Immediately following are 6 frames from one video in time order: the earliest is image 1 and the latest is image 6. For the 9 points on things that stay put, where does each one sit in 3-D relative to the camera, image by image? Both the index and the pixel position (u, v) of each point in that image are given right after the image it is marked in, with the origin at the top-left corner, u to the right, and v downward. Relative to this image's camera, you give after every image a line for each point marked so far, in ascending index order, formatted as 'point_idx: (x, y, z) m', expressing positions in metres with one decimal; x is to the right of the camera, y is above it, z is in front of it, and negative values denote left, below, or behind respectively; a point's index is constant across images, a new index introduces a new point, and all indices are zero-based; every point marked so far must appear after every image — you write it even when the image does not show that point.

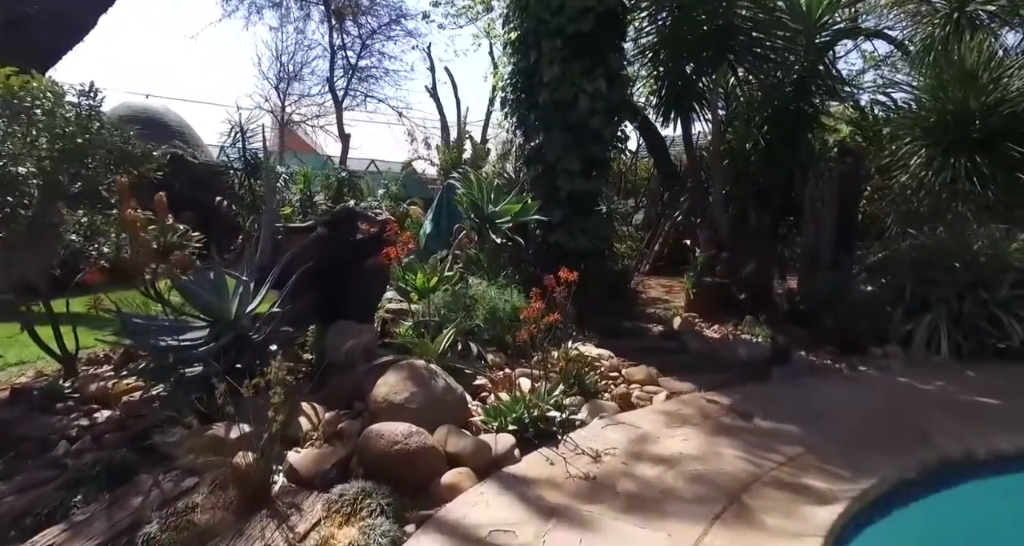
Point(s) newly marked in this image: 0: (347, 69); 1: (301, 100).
0: (-3.5, +4.3, +13.4) m
1: (-5.1, +4.1, +15.3) m
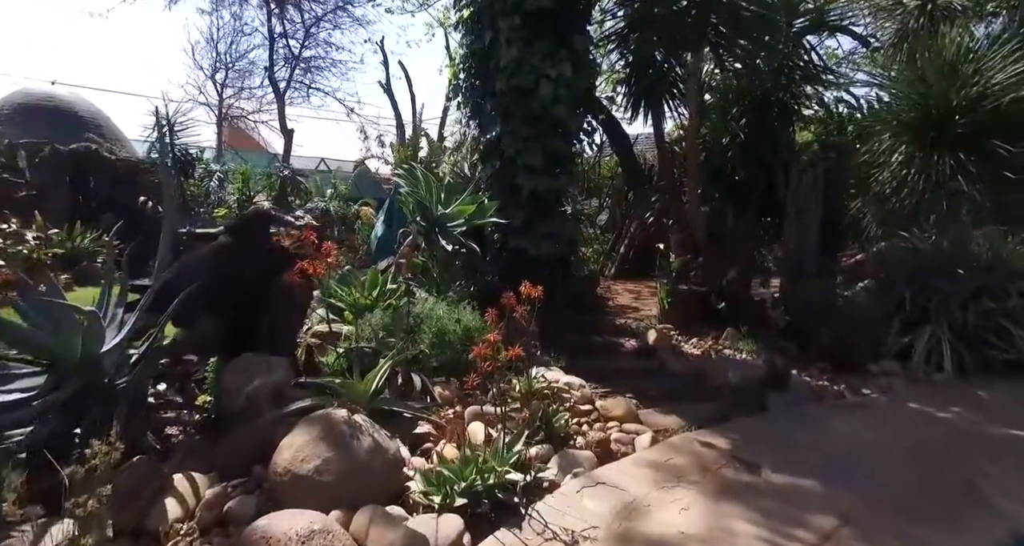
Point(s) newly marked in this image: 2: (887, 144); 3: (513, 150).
0: (-4.4, +4.2, +12.5) m
1: (-6.1, +4.0, +14.3) m
2: (+3.7, +1.3, +6.3) m
3: (0.0, +1.0, +5.4) m
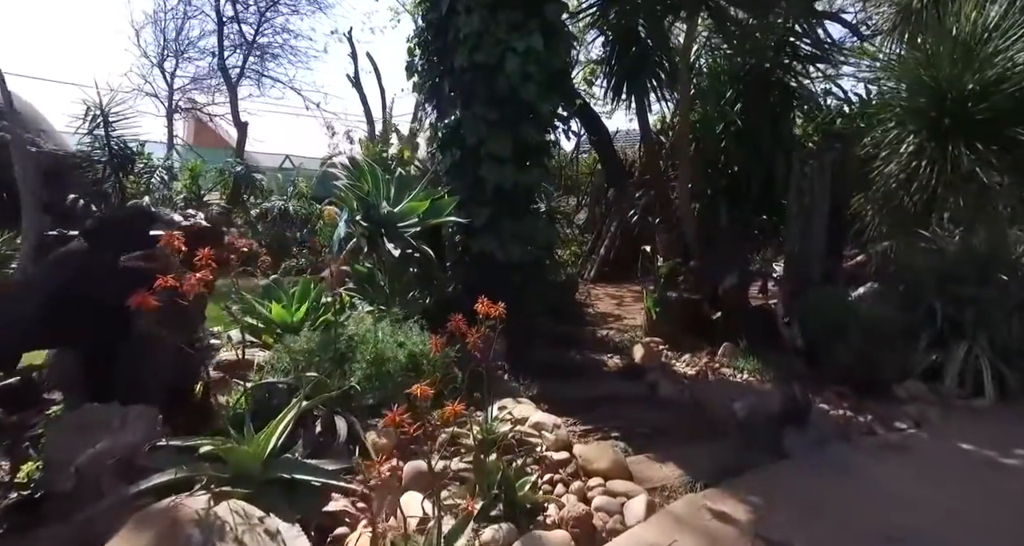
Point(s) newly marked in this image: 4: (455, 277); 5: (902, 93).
0: (-4.9, +4.1, +11.5) m
1: (-6.7, +3.9, +13.3) m
2: (+3.4, +1.2, +5.7) m
3: (-0.3, +1.0, +4.6) m
4: (-0.4, 0.0, +4.9) m
5: (+3.5, +1.6, +5.6) m
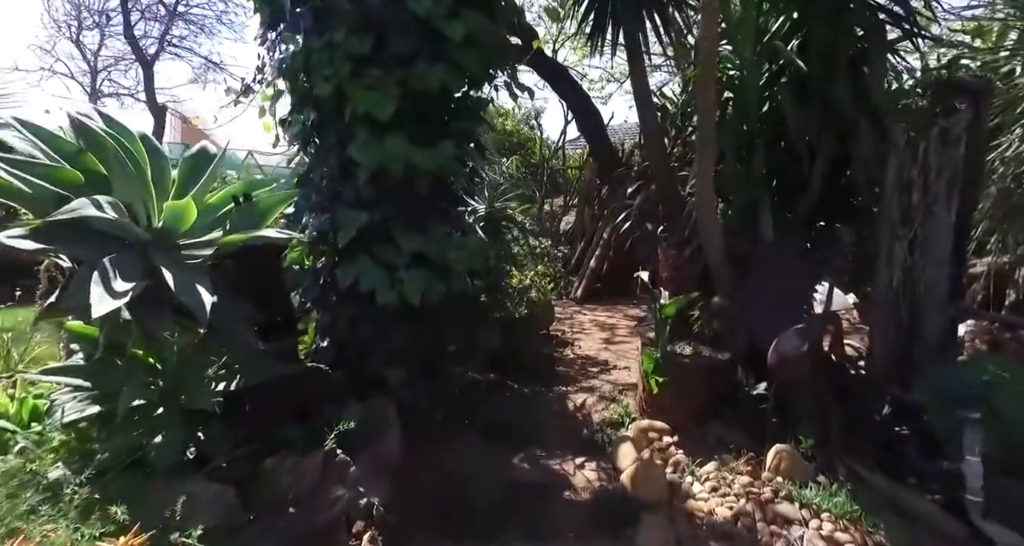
0: (-5.3, +3.9, +9.6) m
1: (-7.0, +3.7, +11.3) m
2: (+2.9, +1.0, +3.6) m
3: (-0.7, +0.8, +2.6) m
4: (-0.9, -0.3, +2.9) m
5: (+3.0, +1.4, +3.6) m
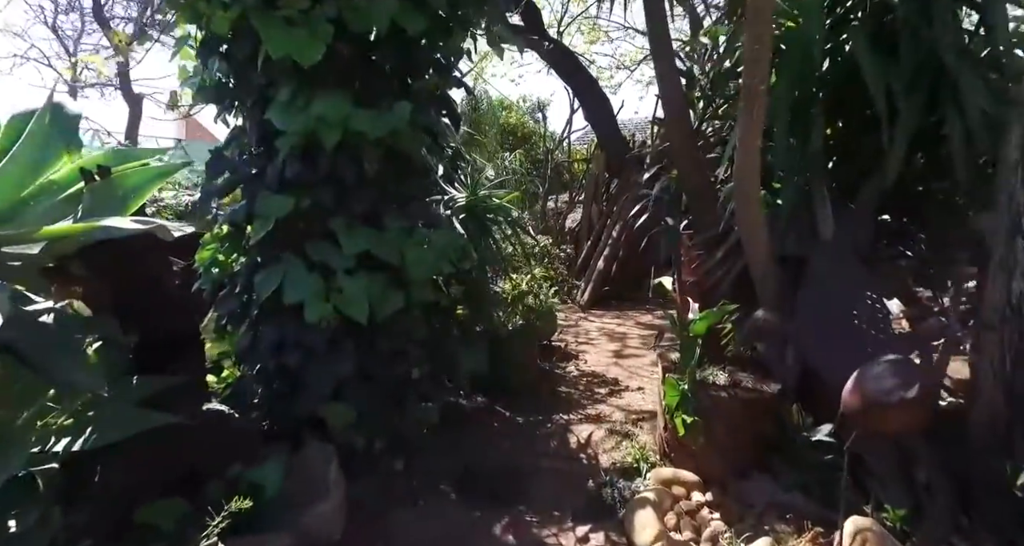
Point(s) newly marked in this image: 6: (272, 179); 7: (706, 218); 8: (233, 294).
0: (-5.3, +3.9, +8.9) m
1: (-7.0, +3.7, +10.7) m
2: (+2.9, +1.0, +2.8) m
3: (-0.8, +0.7, +1.9) m
4: (-0.9, -0.3, +2.1) m
5: (+3.0, +1.3, +2.8) m
6: (-0.8, +0.3, +2.1) m
7: (+0.9, +0.3, +3.1) m
8: (-1.0, -0.1, +2.2) m
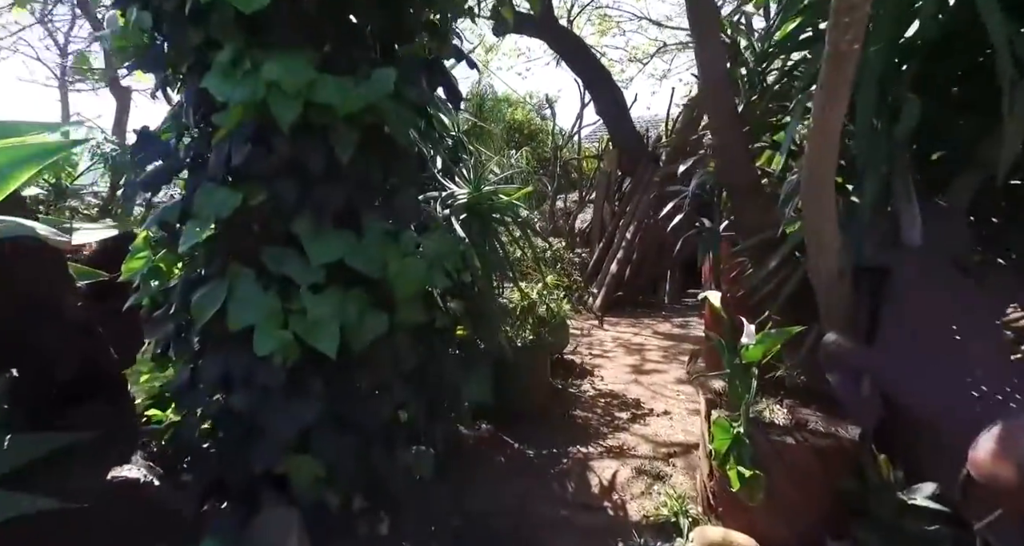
0: (-5.2, +3.8, +8.4) m
1: (-6.9, +3.6, +10.2) m
2: (+2.9, +1.0, +2.3) m
3: (-0.7, +0.7, +1.4) m
4: (-0.9, -0.3, +1.6) m
5: (+3.0, +1.3, +2.3) m
6: (-0.8, +0.3, +1.6) m
7: (+1.0, +0.2, +2.6) m
8: (-0.9, -0.1, +1.7) m
